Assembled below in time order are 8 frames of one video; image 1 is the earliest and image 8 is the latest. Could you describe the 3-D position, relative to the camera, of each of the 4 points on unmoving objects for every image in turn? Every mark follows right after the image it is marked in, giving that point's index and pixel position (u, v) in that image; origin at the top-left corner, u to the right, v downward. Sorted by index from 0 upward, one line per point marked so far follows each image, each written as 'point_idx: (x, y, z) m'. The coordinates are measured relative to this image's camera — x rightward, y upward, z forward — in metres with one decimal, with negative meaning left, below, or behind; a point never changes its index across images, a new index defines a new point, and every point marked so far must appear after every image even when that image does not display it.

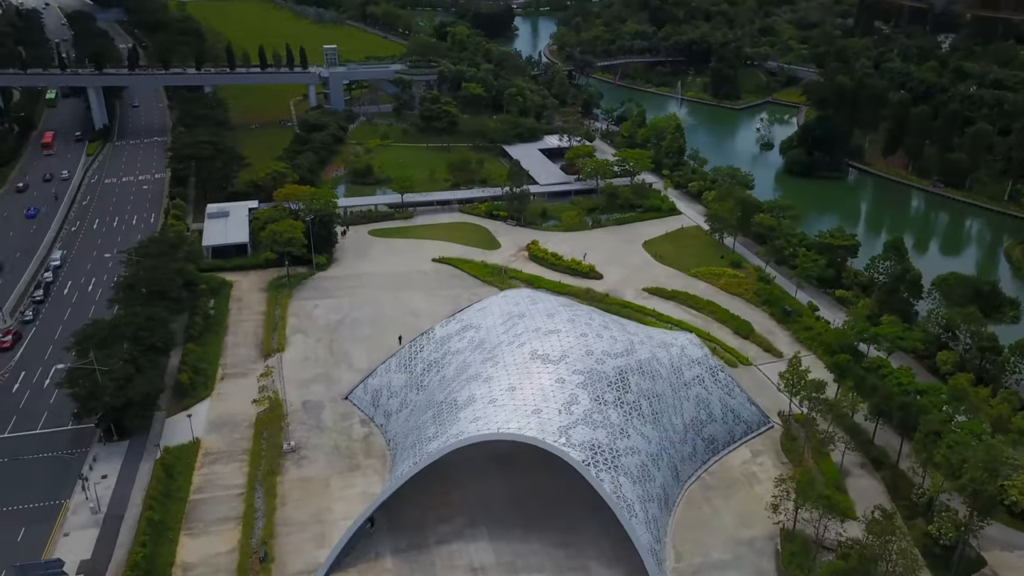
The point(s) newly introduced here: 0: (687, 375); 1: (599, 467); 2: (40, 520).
0: (+5.0, -2.5, +19.8) m
1: (+2.0, -4.1, +15.9) m
2: (-12.3, -6.0, +17.8) m
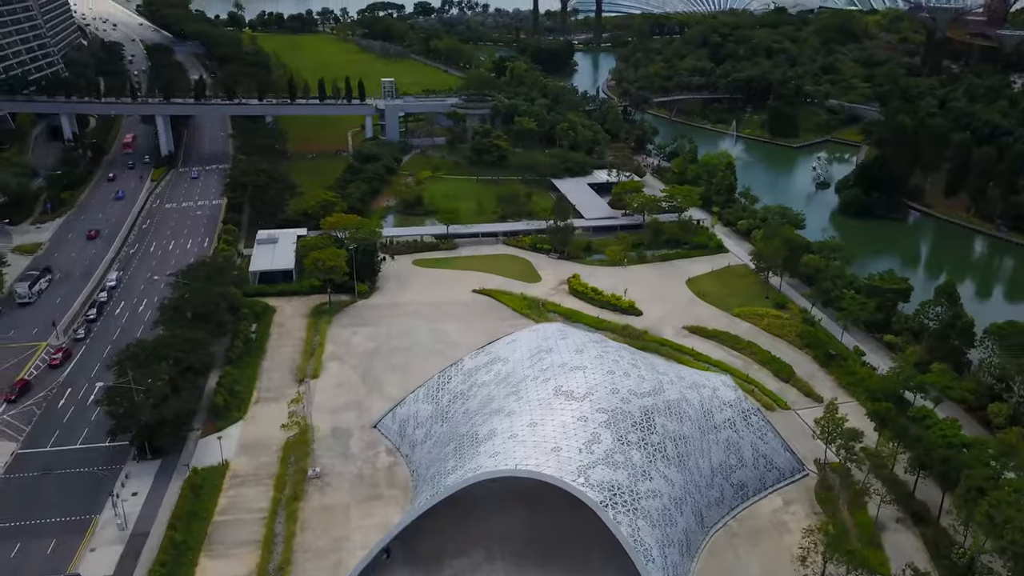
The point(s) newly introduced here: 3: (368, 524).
0: (+5.7, -3.6, +19.1) m
1: (+2.4, -5.0, +15.4) m
2: (-11.8, -6.5, +18.2) m
3: (-3.9, -6.4, +18.7) m
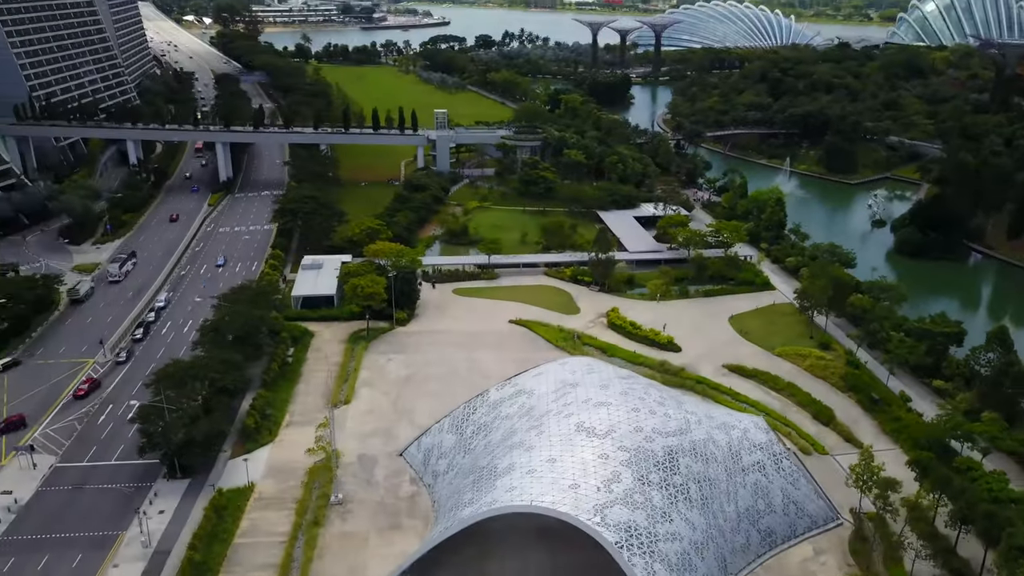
0: (+6.3, -4.7, +18.3) m
1: (+2.7, -5.7, +14.8) m
2: (-11.3, -7.0, +18.6) m
3: (-3.4, -7.2, +18.5) m
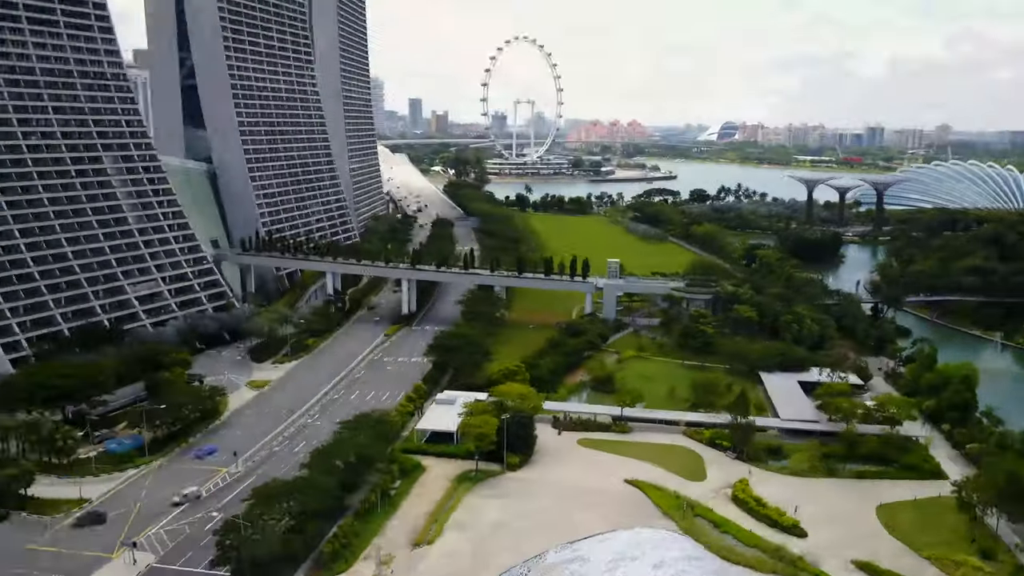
0: (+6.3, -8.8, +14.5) m
1: (+1.7, -8.9, +12.2) m
2: (-10.5, -10.4, +19.8) m
3: (-3.1, -10.9, +17.2) m
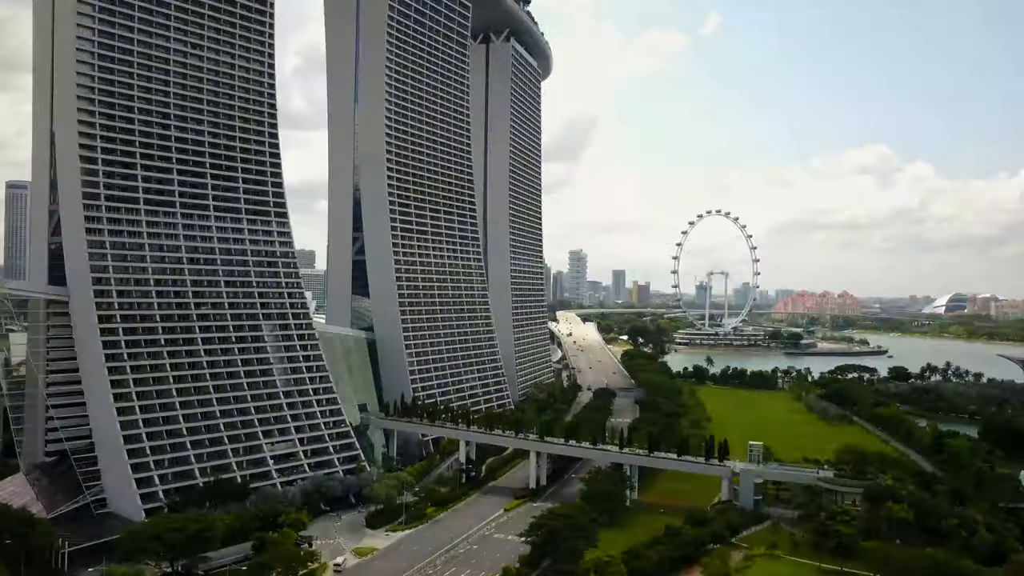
0: (+3.6, -12.6, +10.8) m
1: (-1.5, -12.3, +9.9) m
2: (-11.1, -15.6, +20.3) m
3: (-4.8, -15.4, +15.6) m
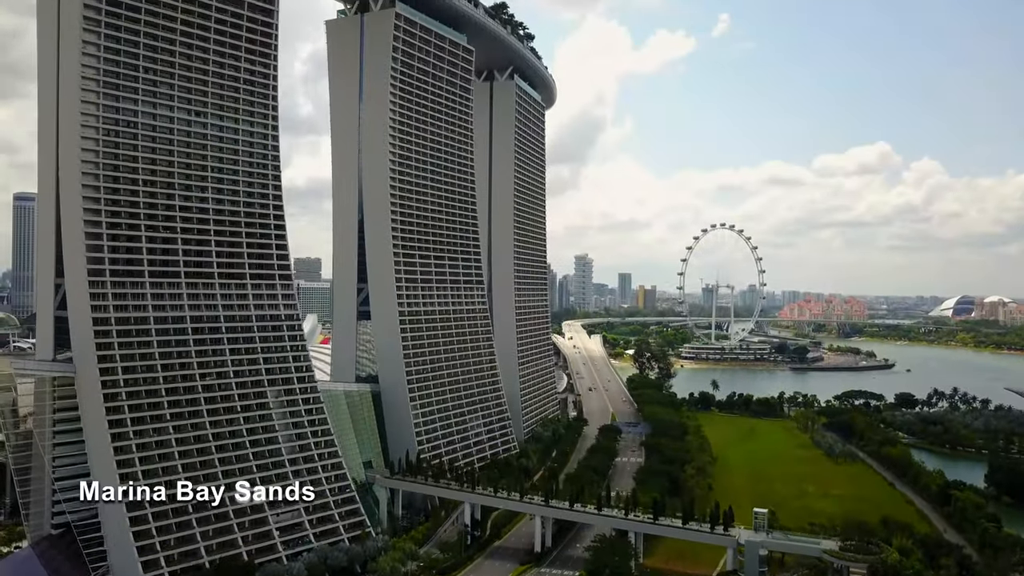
0: (+3.6, -17.8, +10.7) m
1: (-1.5, -17.5, +9.9) m
2: (-11.0, -20.8, +20.3) m
3: (-4.8, -20.5, +15.6) m
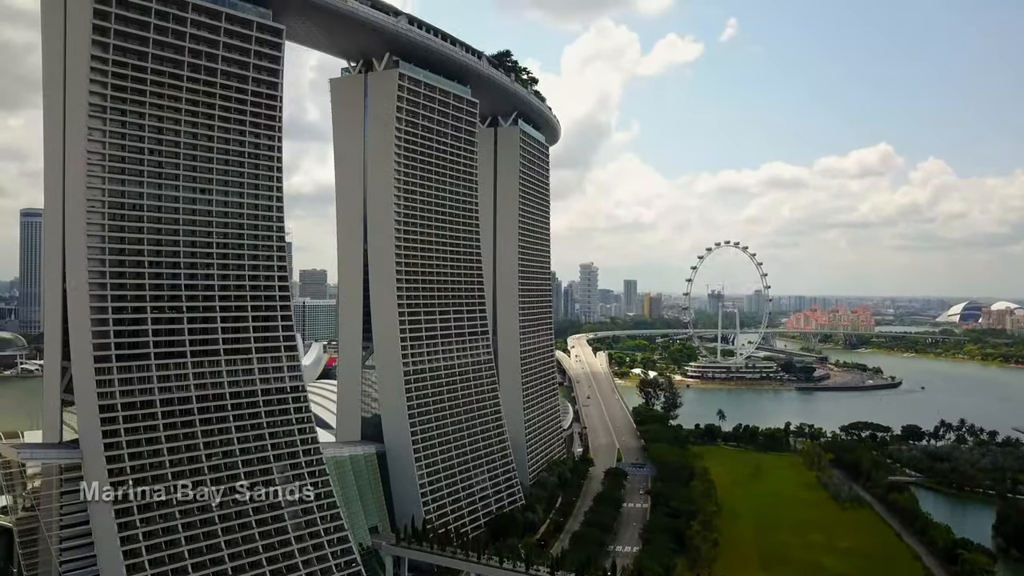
0: (+3.7, -23.5, +10.6) m
1: (-1.4, -23.2, +9.9) m
2: (-10.8, -26.6, +20.4) m
3: (-4.6, -26.3, +15.6) m
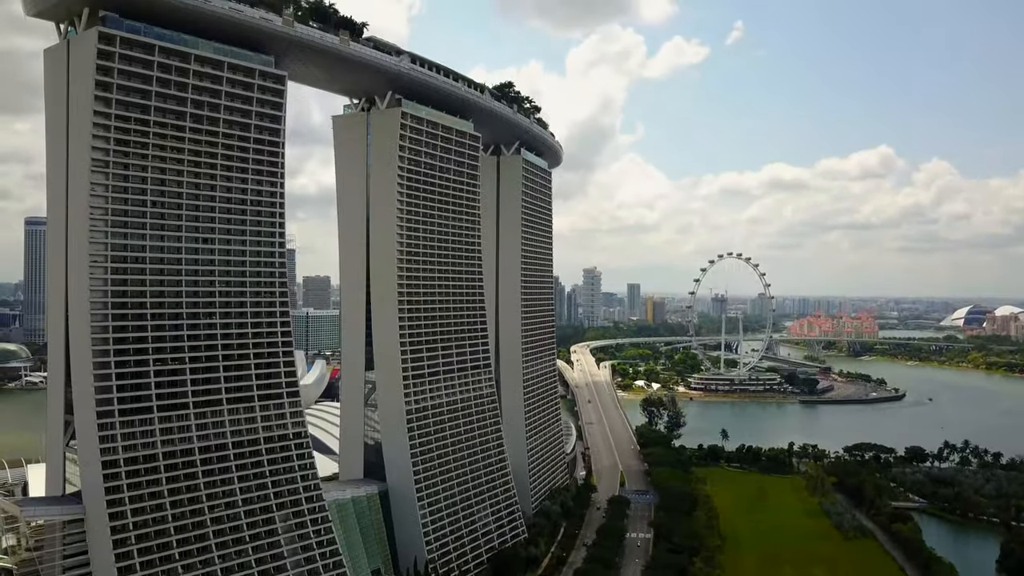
0: (+3.7, -27.3, +10.6) m
1: (-1.4, -27.0, +9.8) m
2: (-10.8, -30.3, +20.3) m
3: (-4.6, -30.1, +15.5) m
